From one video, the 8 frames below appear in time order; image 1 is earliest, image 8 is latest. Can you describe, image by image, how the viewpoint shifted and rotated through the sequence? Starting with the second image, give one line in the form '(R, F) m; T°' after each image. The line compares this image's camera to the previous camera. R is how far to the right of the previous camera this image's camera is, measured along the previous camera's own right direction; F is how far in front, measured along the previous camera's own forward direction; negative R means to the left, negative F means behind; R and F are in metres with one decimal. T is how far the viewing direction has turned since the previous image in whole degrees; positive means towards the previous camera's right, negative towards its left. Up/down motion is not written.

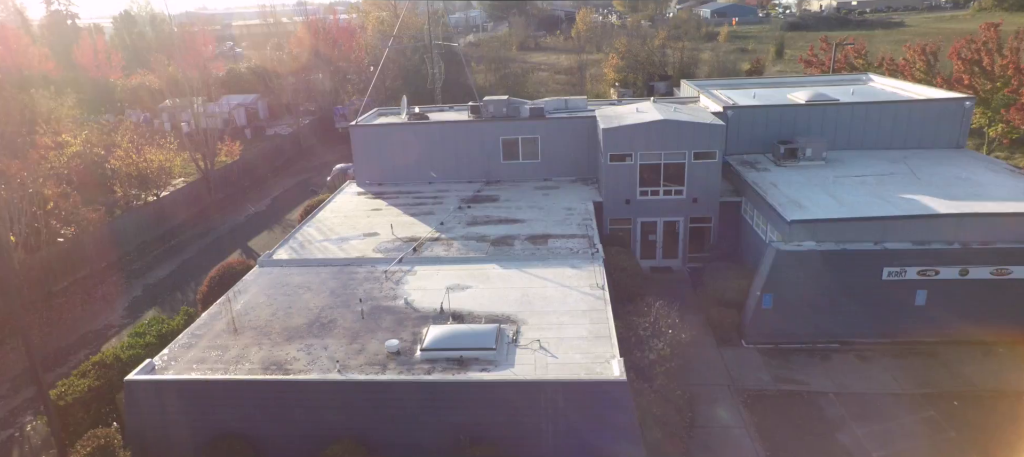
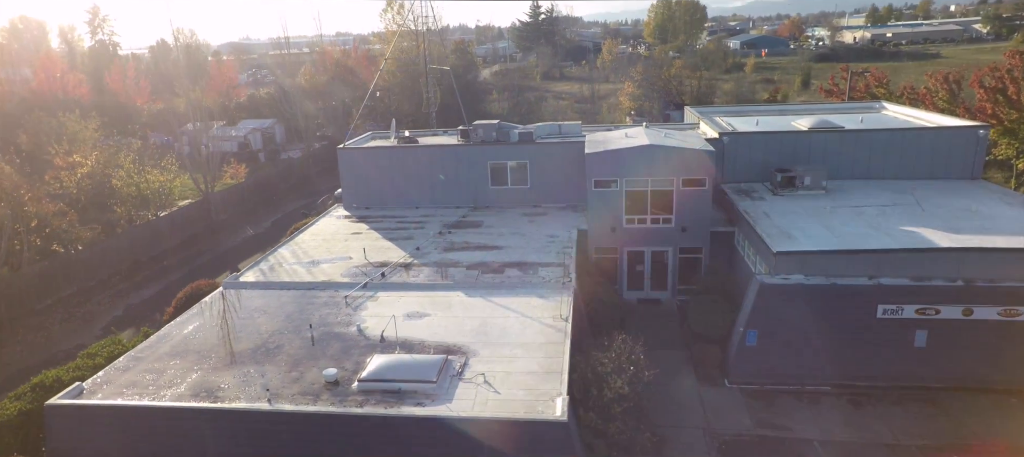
(+1.3, +0.6) m; -3°
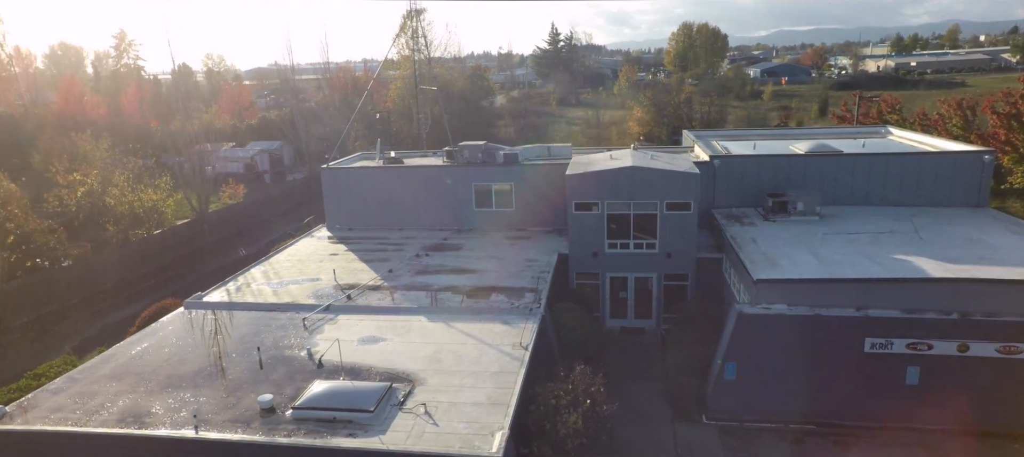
(+1.1, +0.5) m; -2°
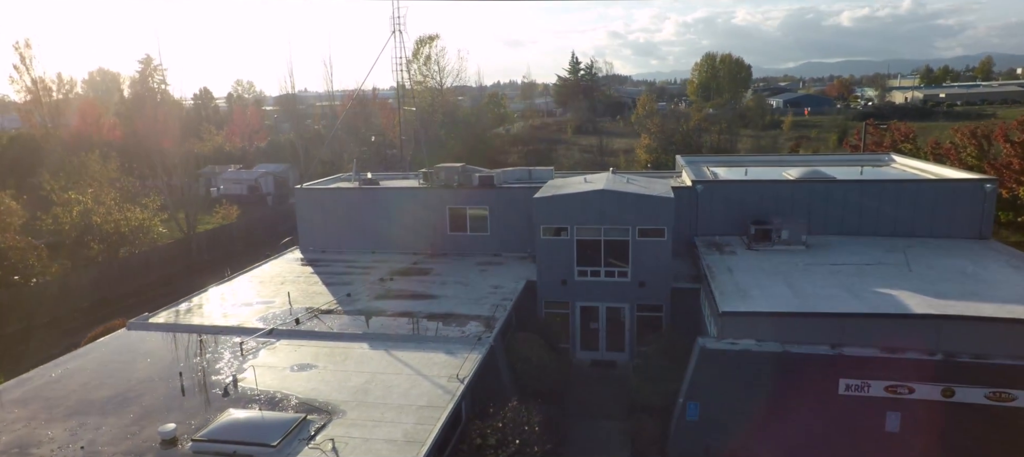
(+1.4, +0.7) m; -2°
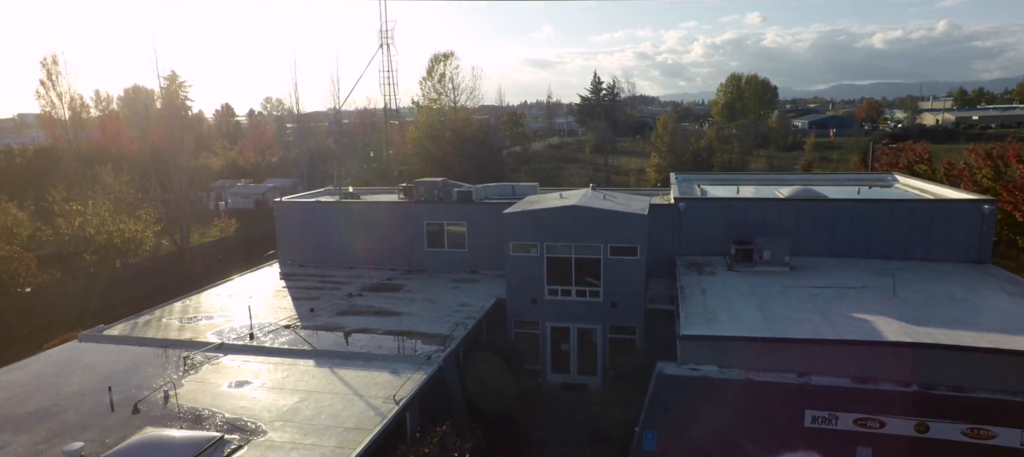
(+1.3, +0.5) m; -2°
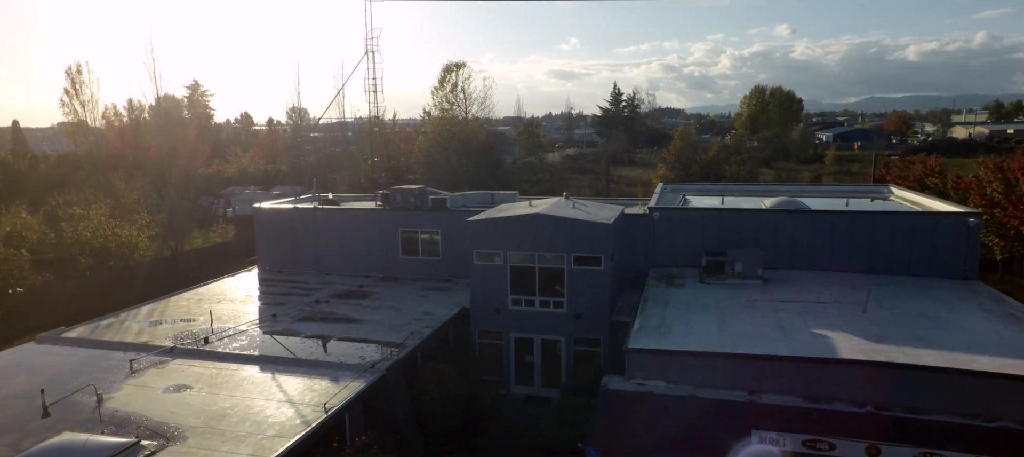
(+1.4, +0.3) m; -2°
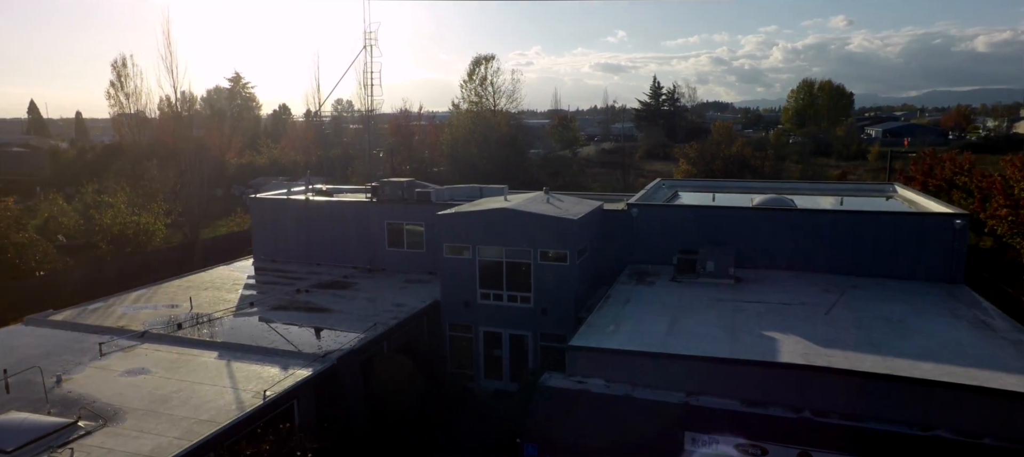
(+1.7, 0.0) m; -4°
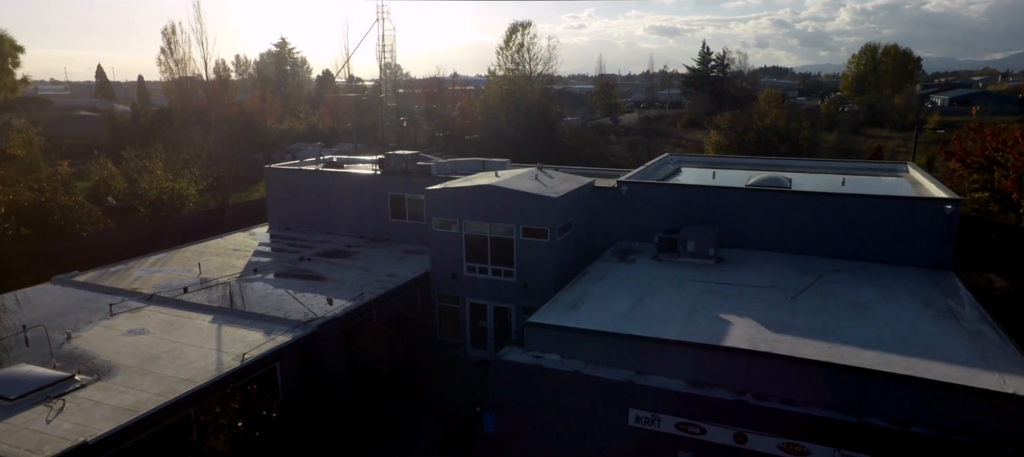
(+1.5, -0.3) m; -4°
